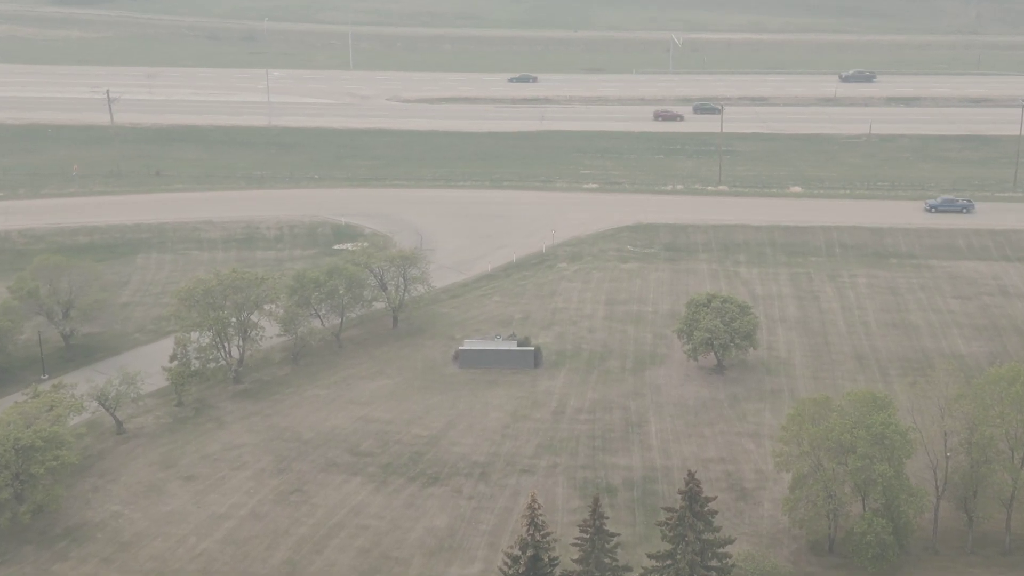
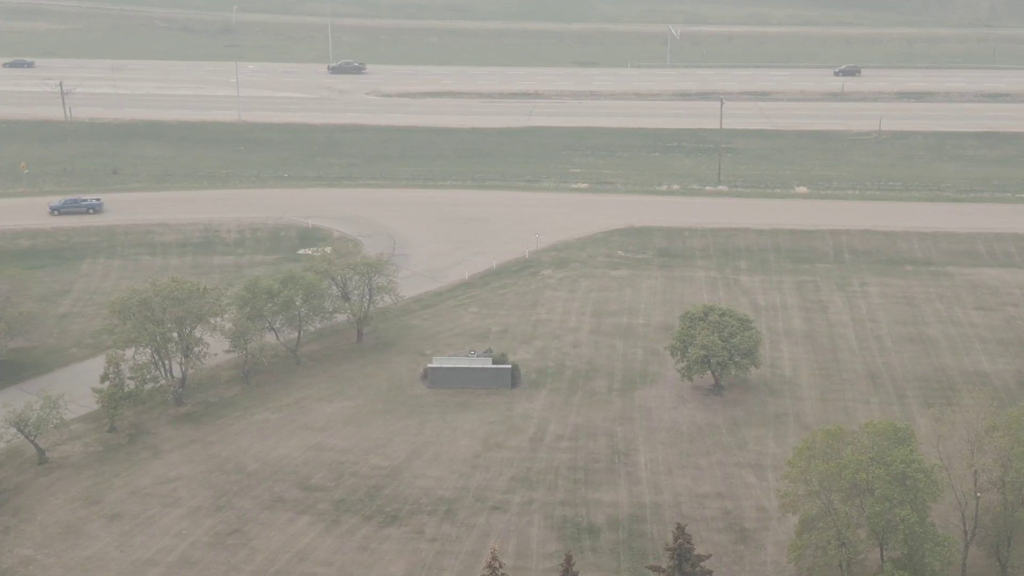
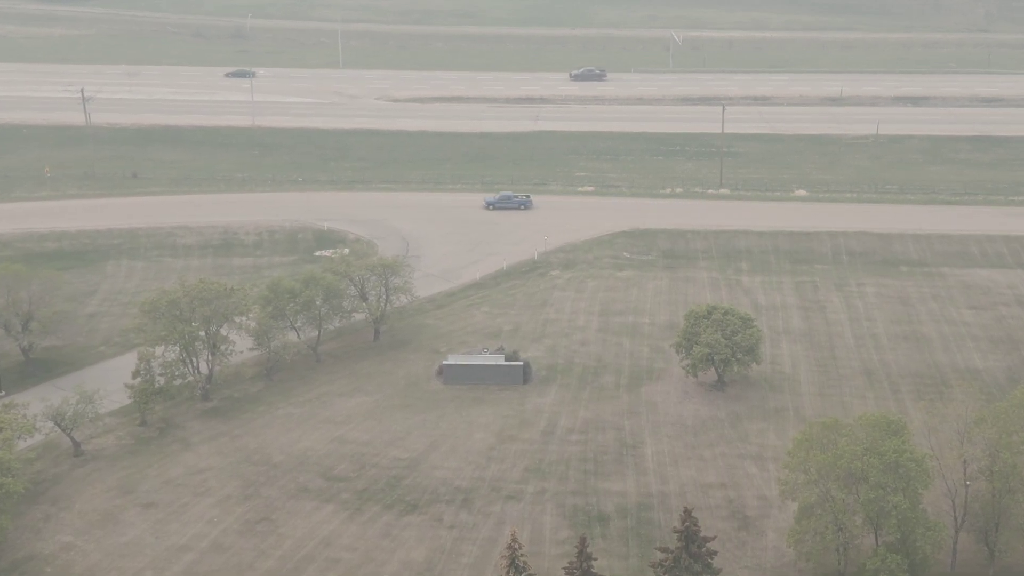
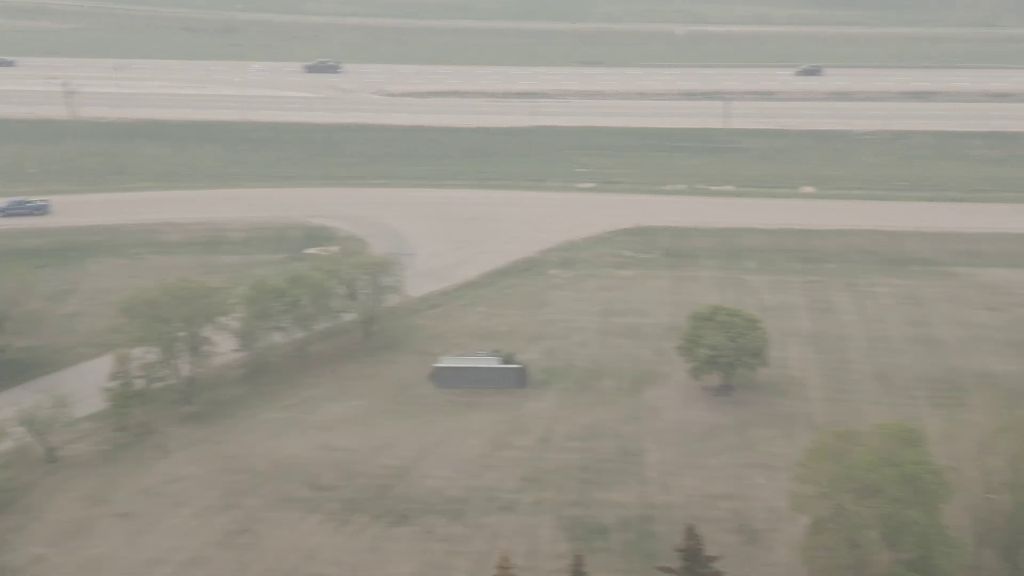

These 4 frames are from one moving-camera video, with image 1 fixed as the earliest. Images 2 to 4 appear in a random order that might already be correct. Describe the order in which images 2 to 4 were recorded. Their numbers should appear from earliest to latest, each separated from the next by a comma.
3, 2, 4
